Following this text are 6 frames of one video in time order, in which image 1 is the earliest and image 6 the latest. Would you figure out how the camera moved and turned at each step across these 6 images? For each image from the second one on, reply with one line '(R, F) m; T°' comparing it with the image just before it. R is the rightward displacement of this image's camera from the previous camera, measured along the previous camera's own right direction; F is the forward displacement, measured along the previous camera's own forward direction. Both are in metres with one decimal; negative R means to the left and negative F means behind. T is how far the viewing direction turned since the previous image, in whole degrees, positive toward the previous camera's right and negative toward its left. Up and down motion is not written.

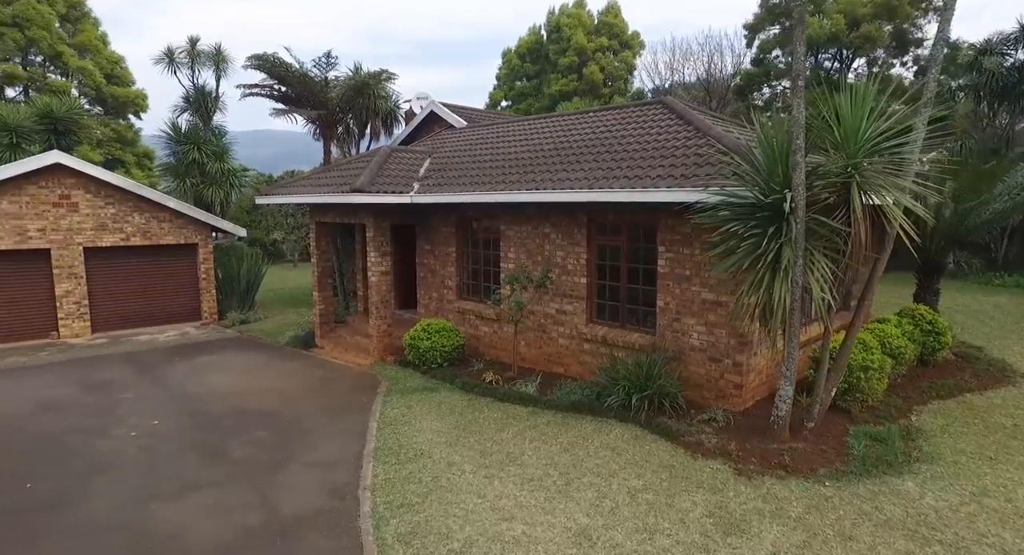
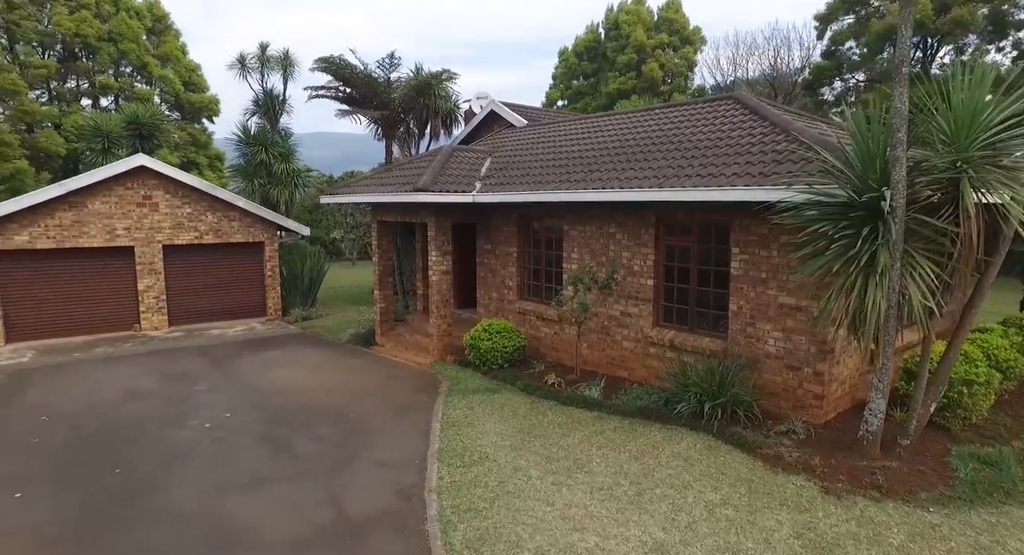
(-0.2, +0.1) m; -5°
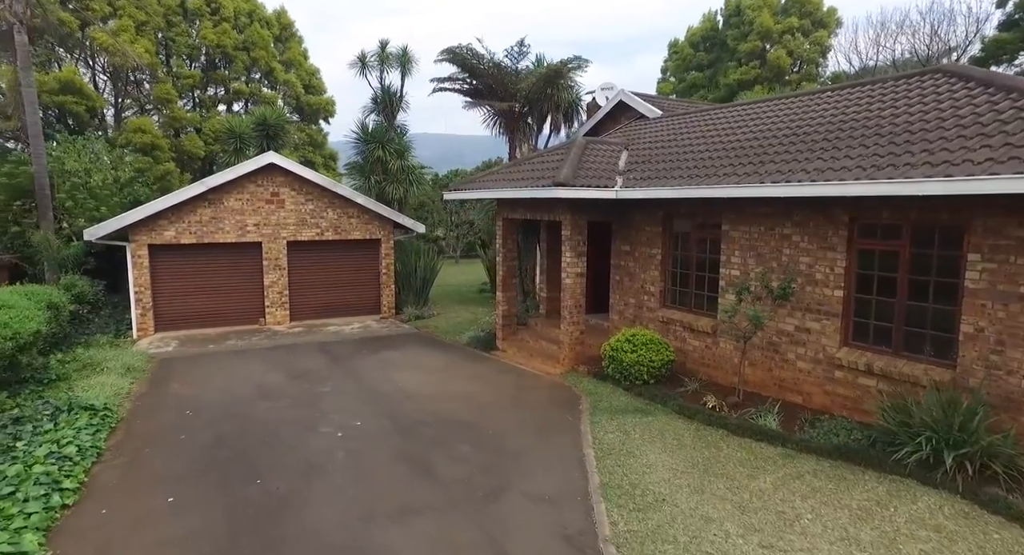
(-0.8, +0.8) m; -9°
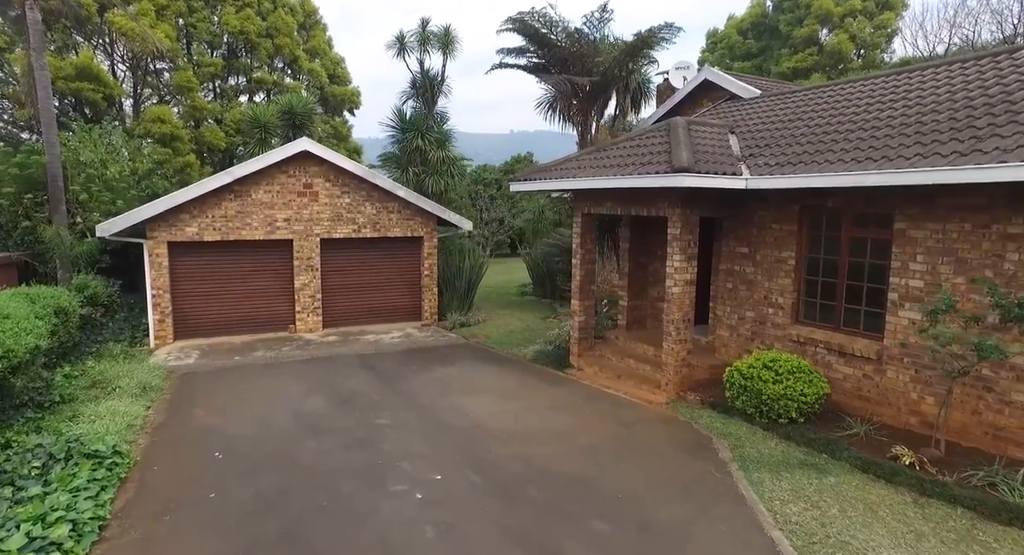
(-1.1, +1.8) m; -1°
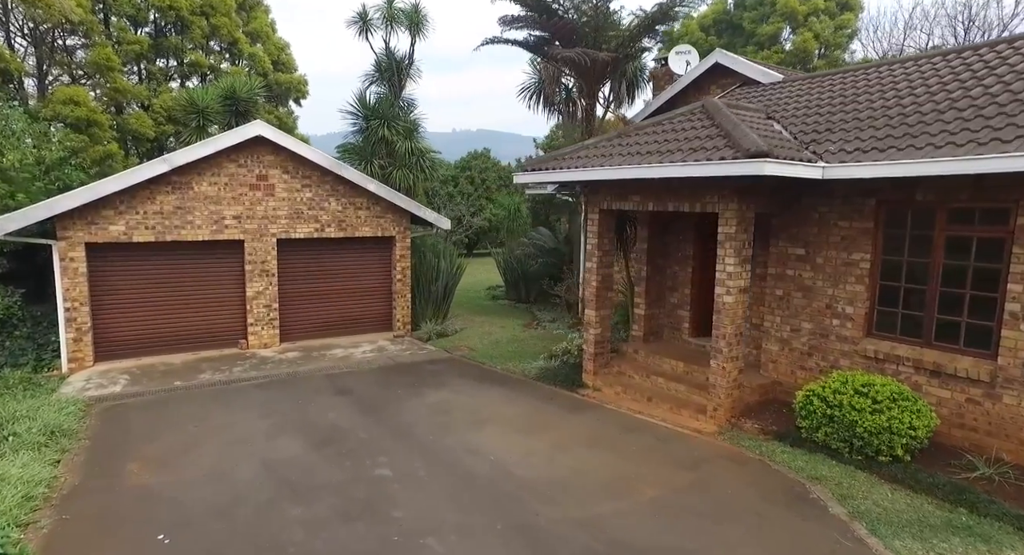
(-0.9, +1.6) m; +5°
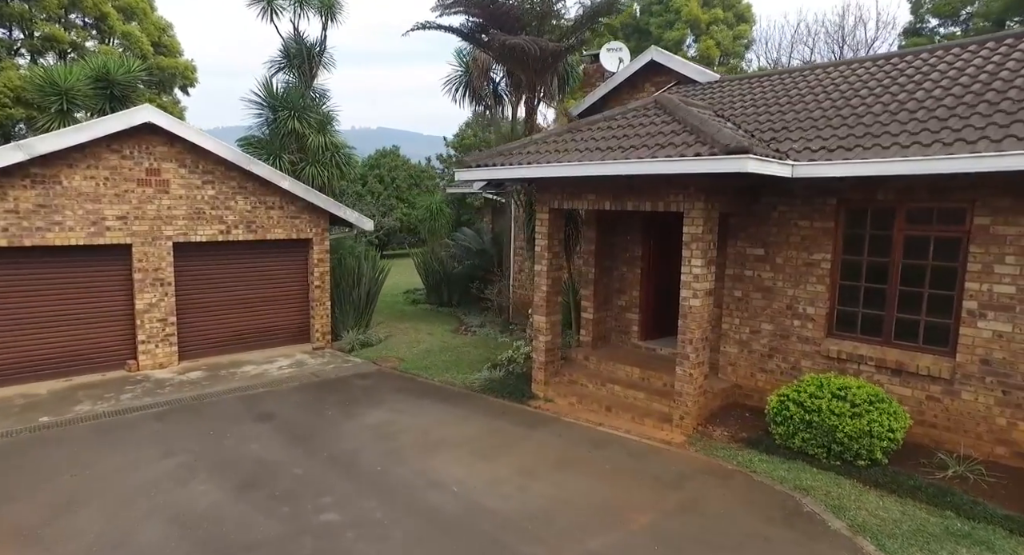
(-0.6, +0.7) m; +9°
